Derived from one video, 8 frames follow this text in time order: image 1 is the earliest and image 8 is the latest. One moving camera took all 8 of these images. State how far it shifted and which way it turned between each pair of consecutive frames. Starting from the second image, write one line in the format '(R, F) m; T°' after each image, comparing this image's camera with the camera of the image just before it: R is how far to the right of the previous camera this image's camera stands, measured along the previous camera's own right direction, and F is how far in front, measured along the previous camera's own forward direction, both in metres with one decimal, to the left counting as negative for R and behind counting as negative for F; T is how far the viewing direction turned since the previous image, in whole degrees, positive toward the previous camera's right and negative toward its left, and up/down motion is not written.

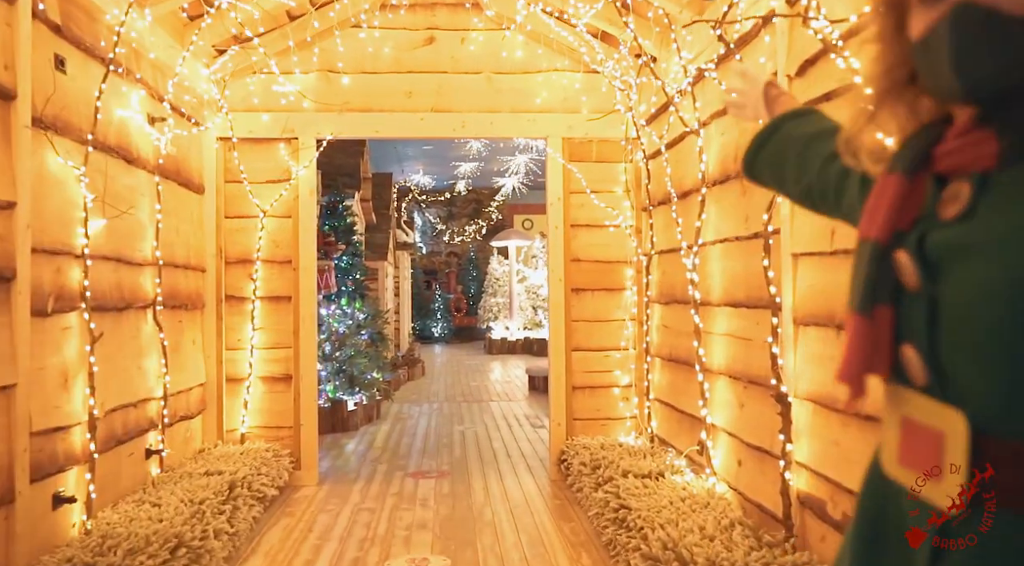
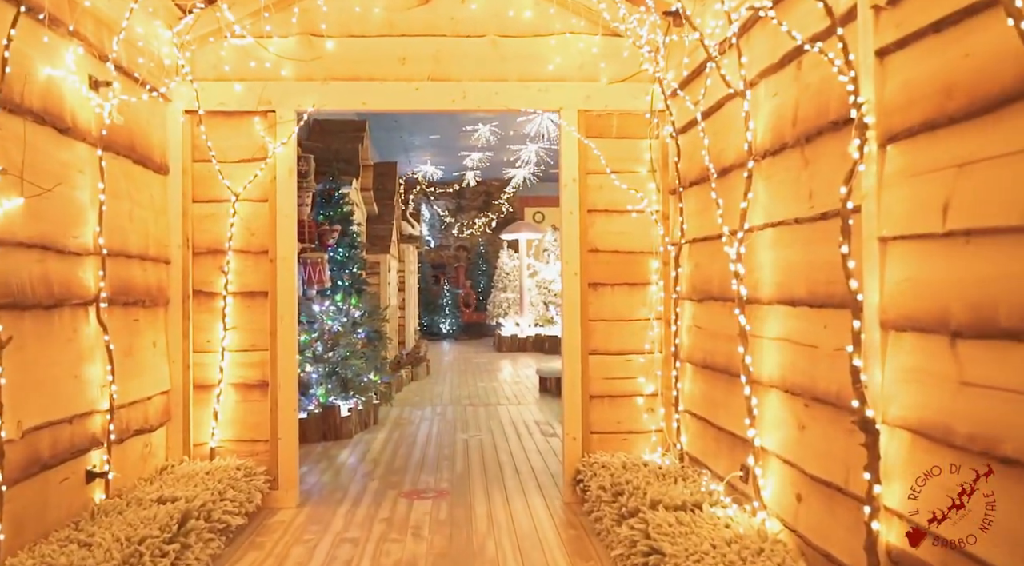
(0.0, +0.5) m; -1°
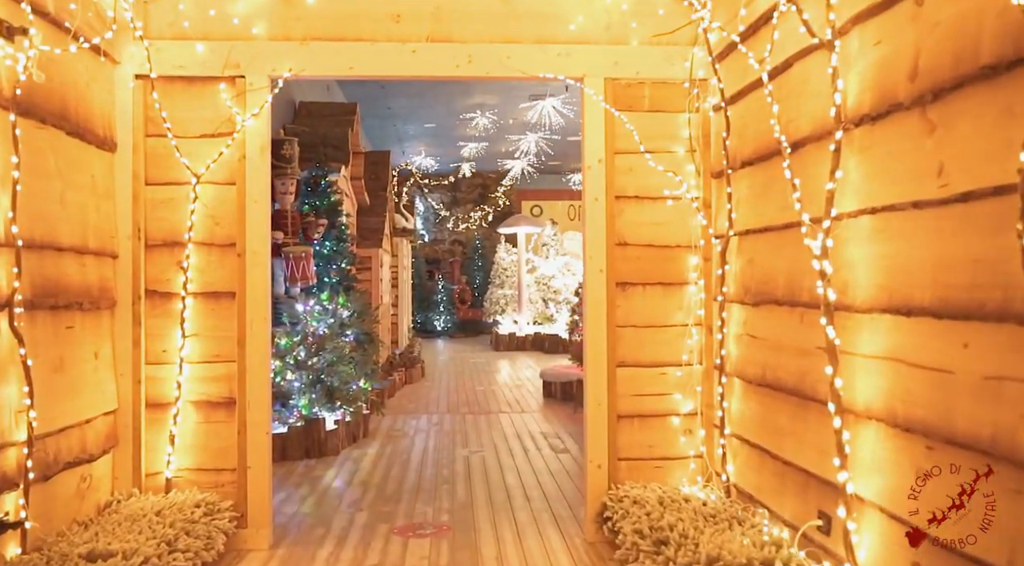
(-0.1, +0.5) m; +1°
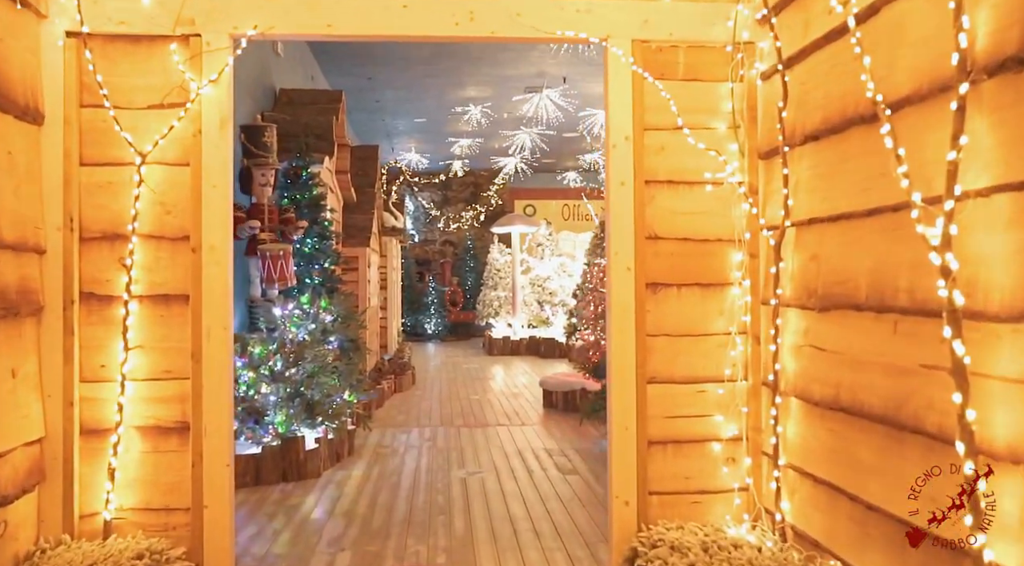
(-0.1, +0.5) m; +1°
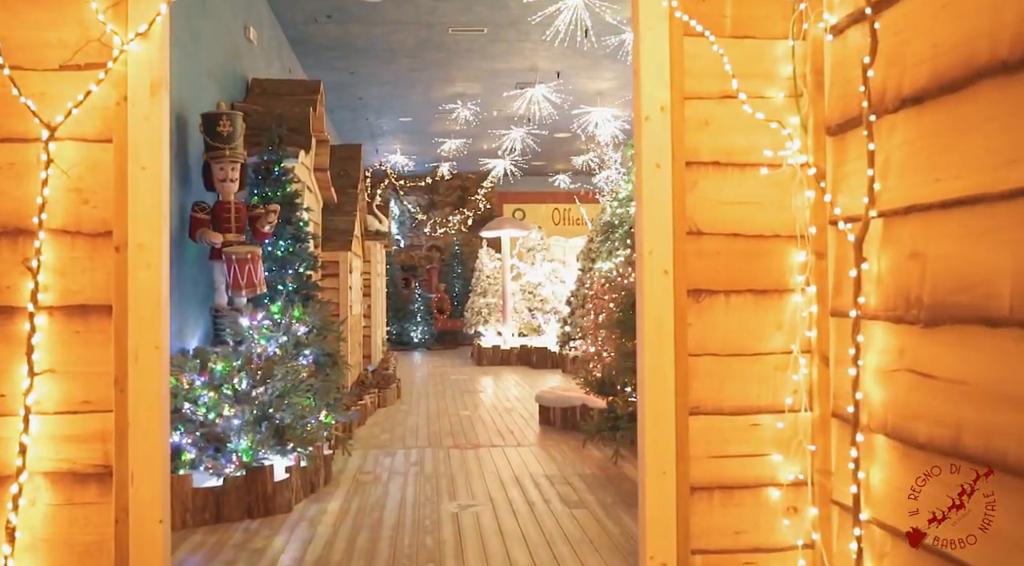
(-0.1, +0.5) m; +1°
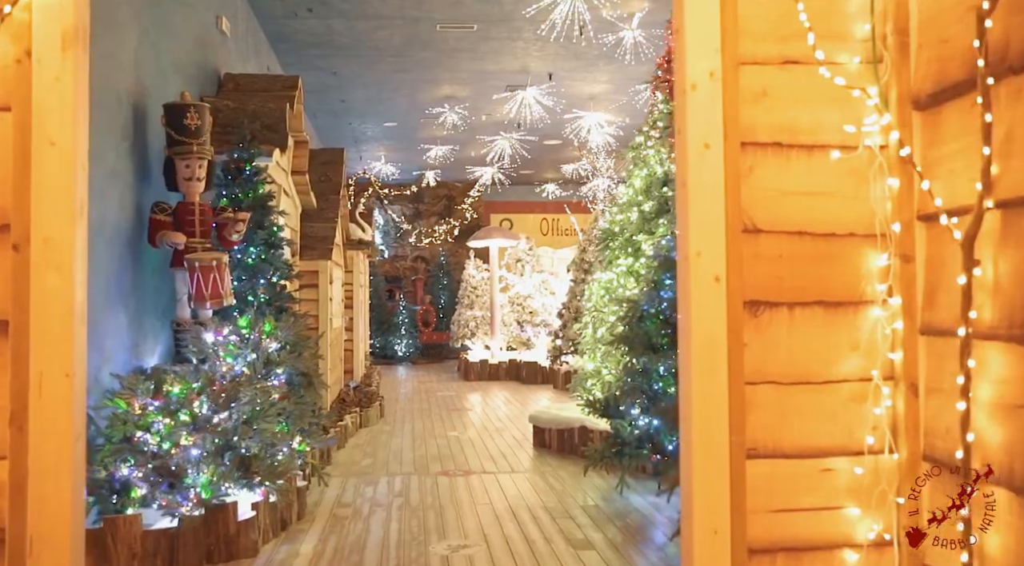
(-0.1, +0.4) m; +1°
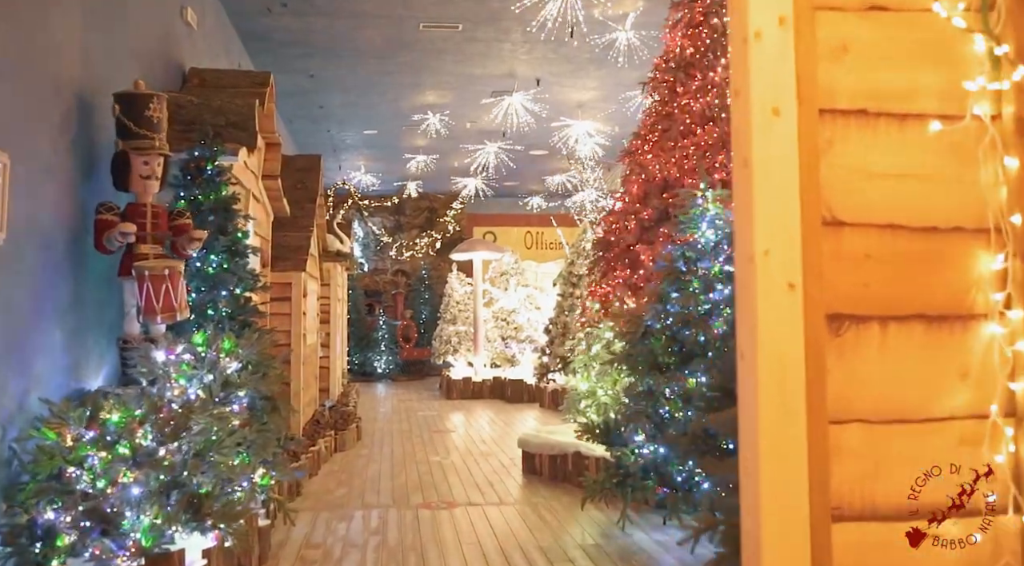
(0.0, +0.4) m; +1°
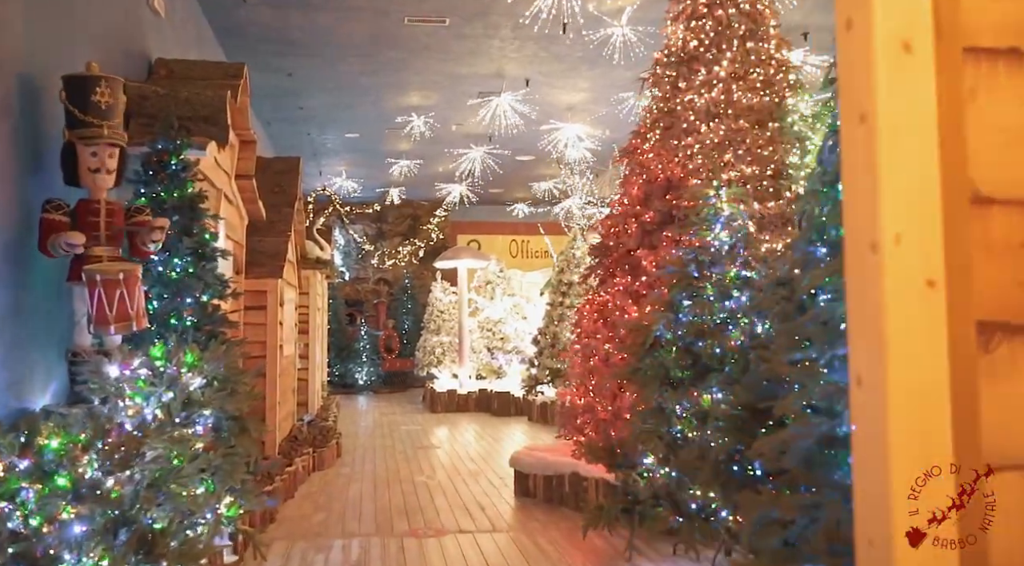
(-0.1, +0.3) m; +1°
